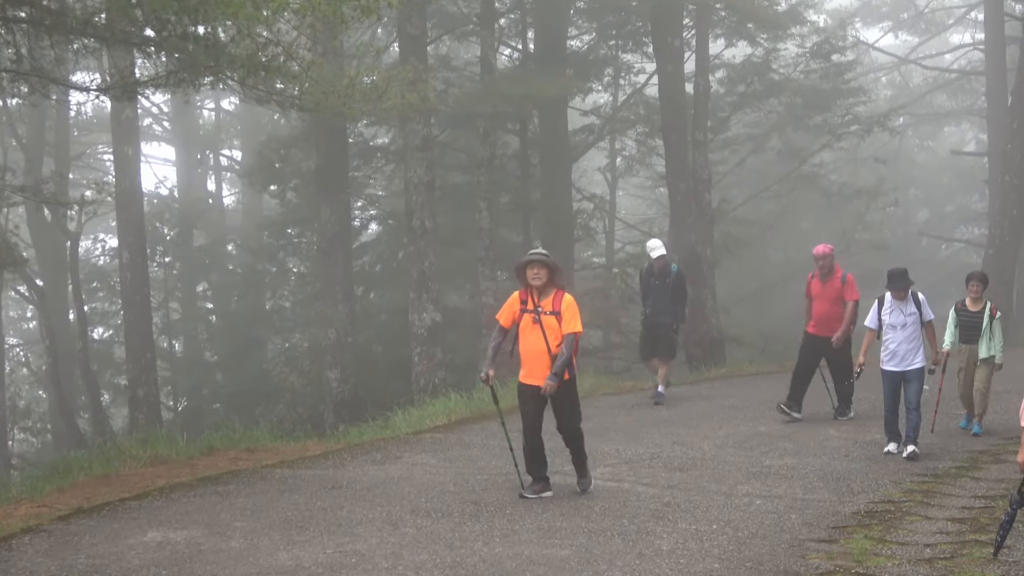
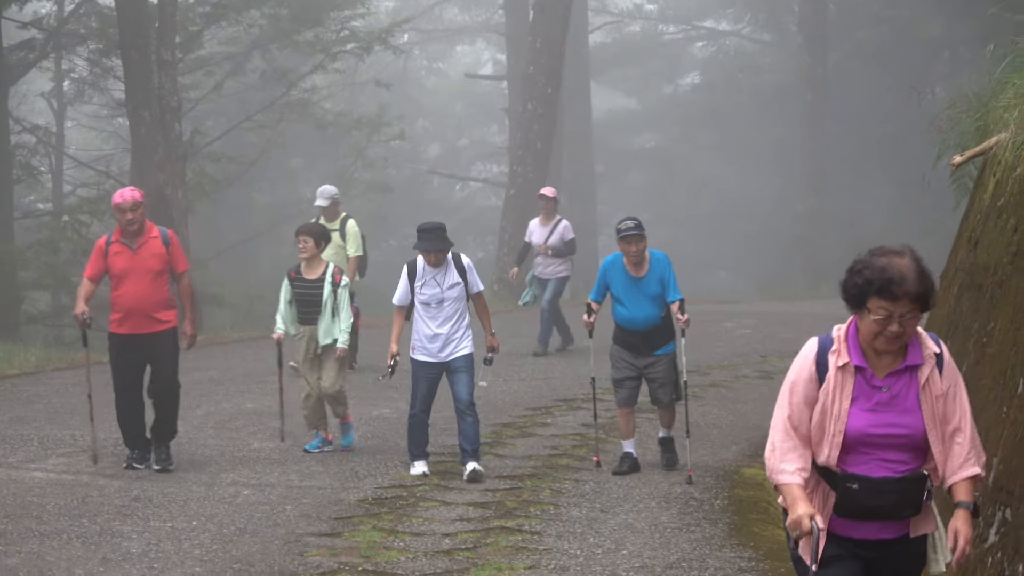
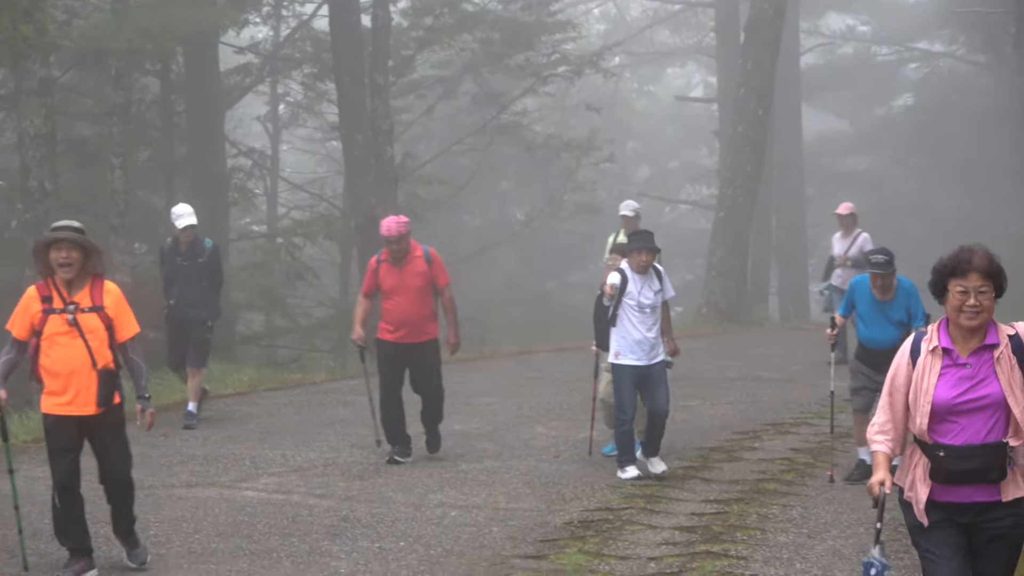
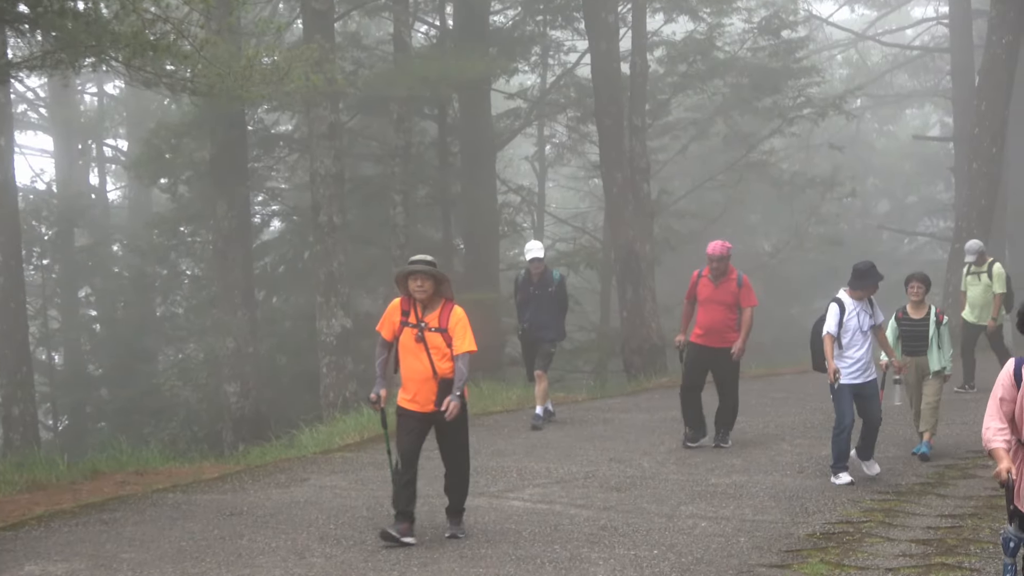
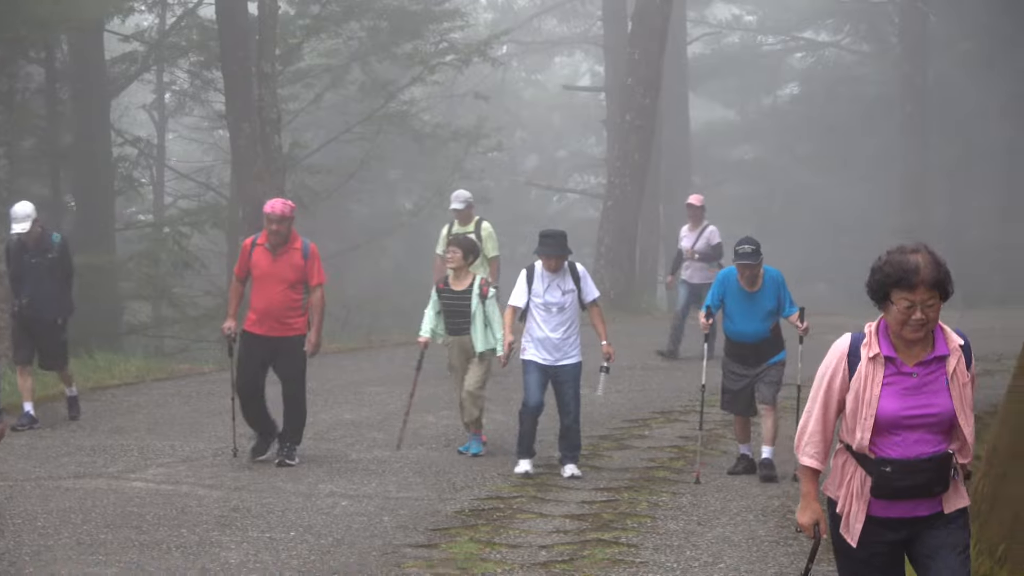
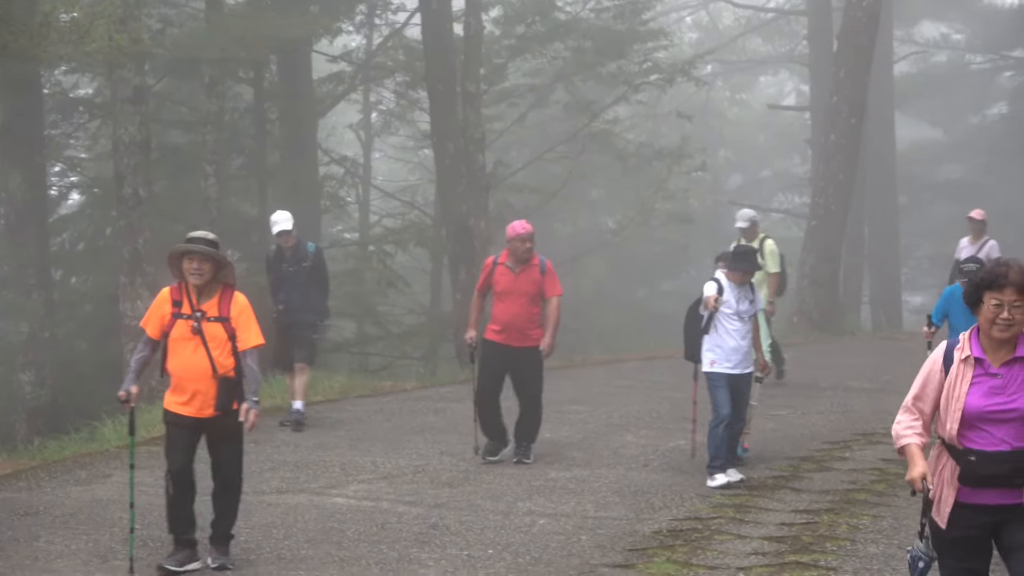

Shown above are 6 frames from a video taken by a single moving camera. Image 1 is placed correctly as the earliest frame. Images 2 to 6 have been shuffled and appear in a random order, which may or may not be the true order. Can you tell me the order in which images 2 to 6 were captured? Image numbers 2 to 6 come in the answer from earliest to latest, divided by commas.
4, 6, 3, 5, 2
